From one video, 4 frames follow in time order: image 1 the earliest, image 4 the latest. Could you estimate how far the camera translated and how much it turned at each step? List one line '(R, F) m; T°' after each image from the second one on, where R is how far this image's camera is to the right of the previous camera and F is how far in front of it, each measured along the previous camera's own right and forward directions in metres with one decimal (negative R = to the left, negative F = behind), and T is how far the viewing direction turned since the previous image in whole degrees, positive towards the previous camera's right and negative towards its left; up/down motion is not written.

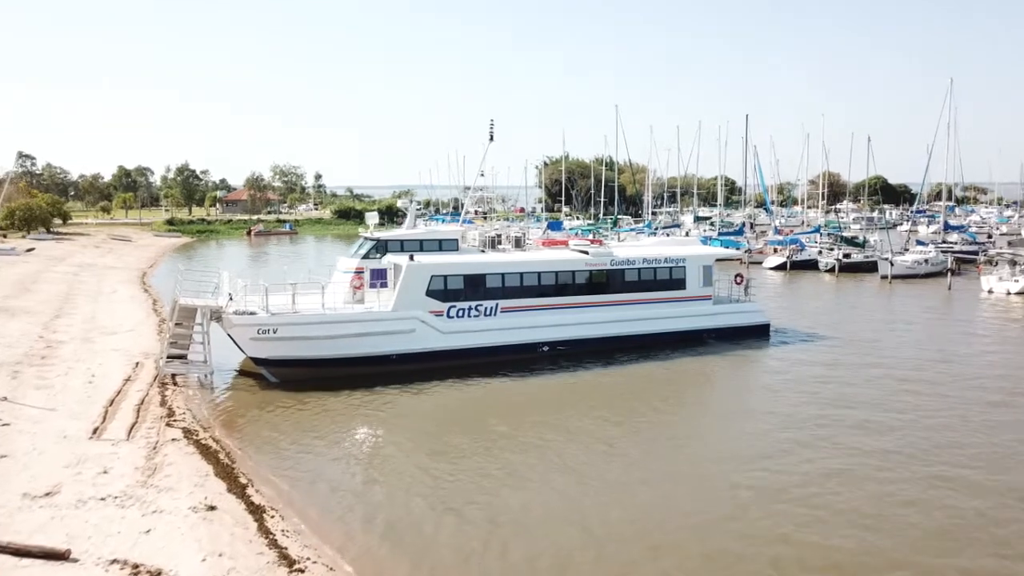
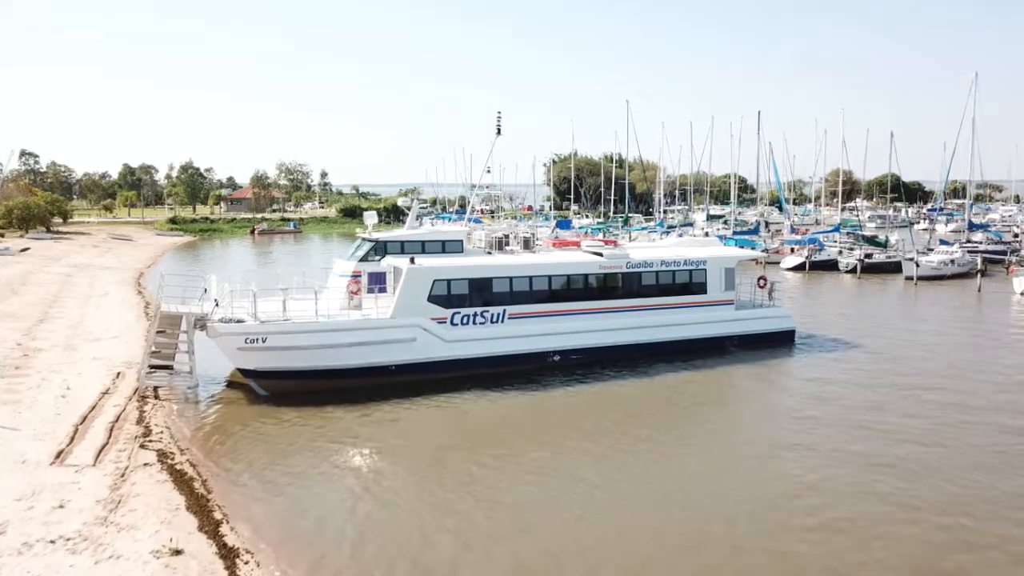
(0.0, +1.3) m; -1°
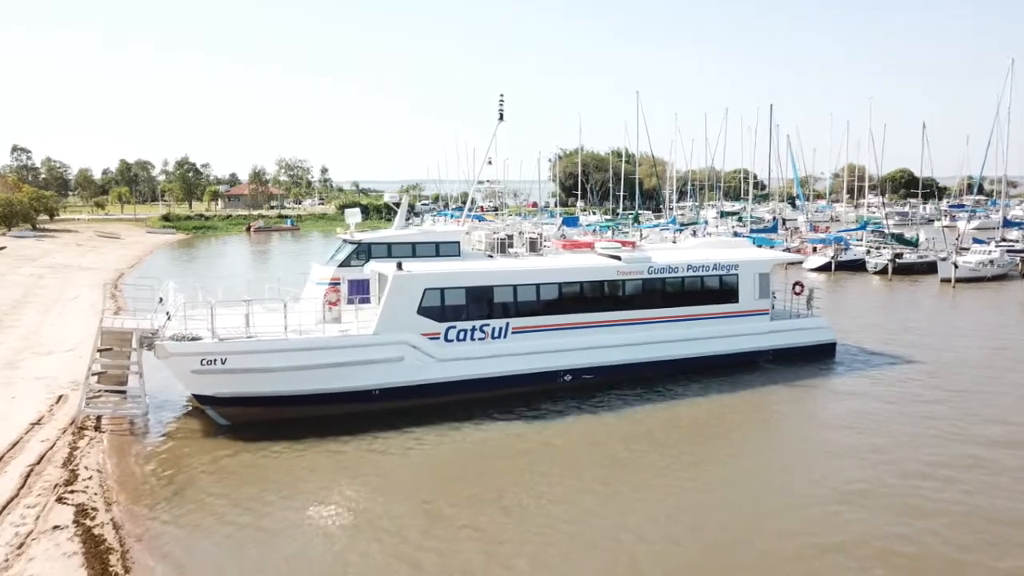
(0.0, +2.4) m; 0°
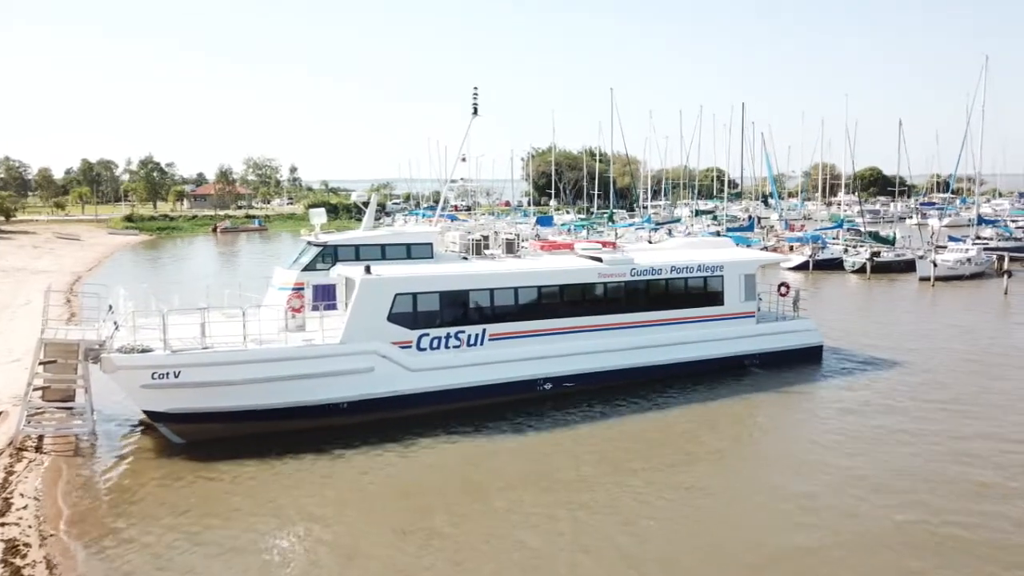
(-0.1, +0.8) m; +2°
